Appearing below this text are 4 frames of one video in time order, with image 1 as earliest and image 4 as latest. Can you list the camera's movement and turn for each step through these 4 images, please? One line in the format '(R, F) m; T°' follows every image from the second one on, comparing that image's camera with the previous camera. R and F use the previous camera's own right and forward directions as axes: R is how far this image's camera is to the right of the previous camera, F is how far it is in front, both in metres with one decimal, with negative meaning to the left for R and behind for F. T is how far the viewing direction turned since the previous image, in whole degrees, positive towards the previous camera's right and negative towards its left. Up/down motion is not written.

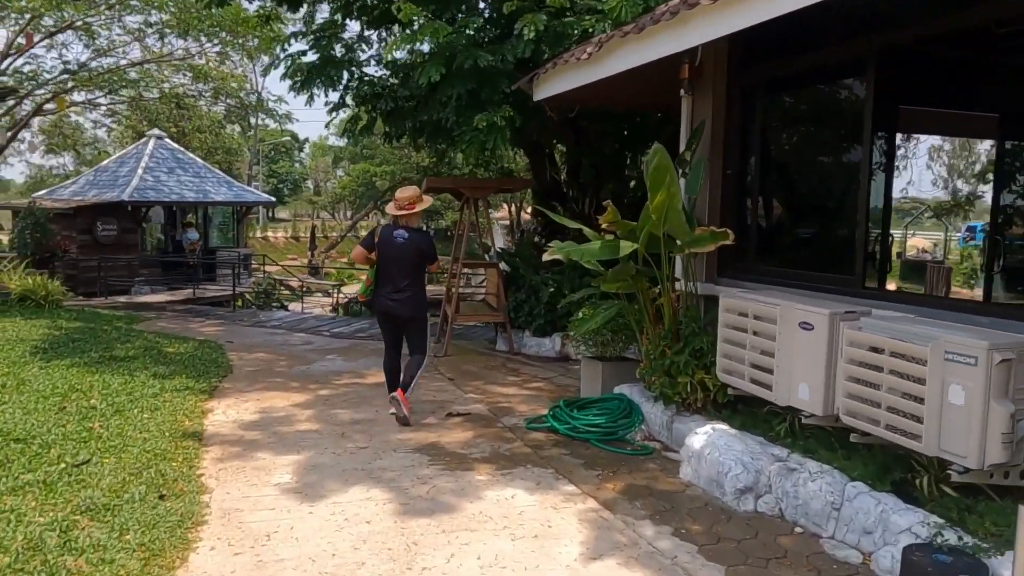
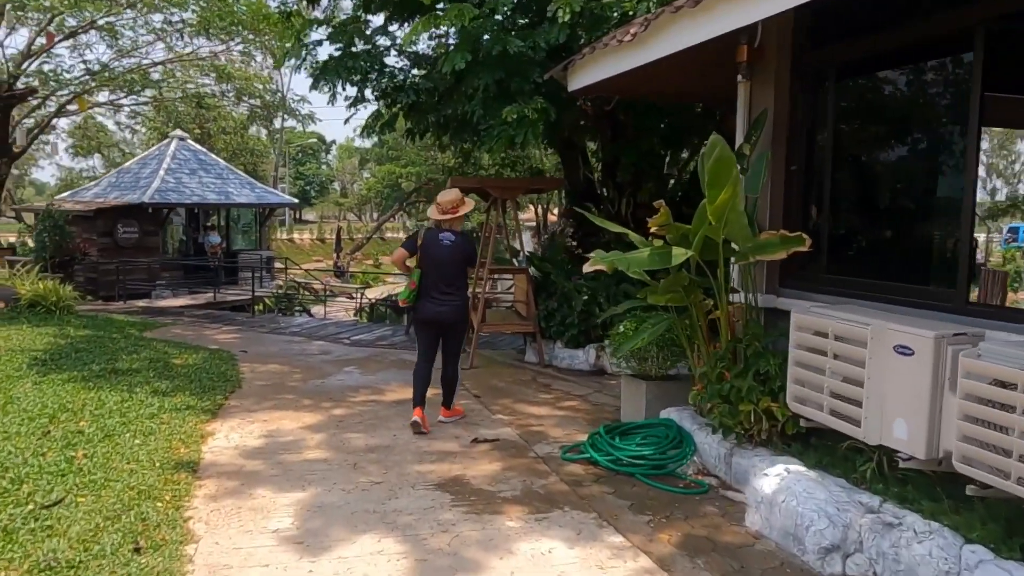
(-0.1, +0.6) m; -2°
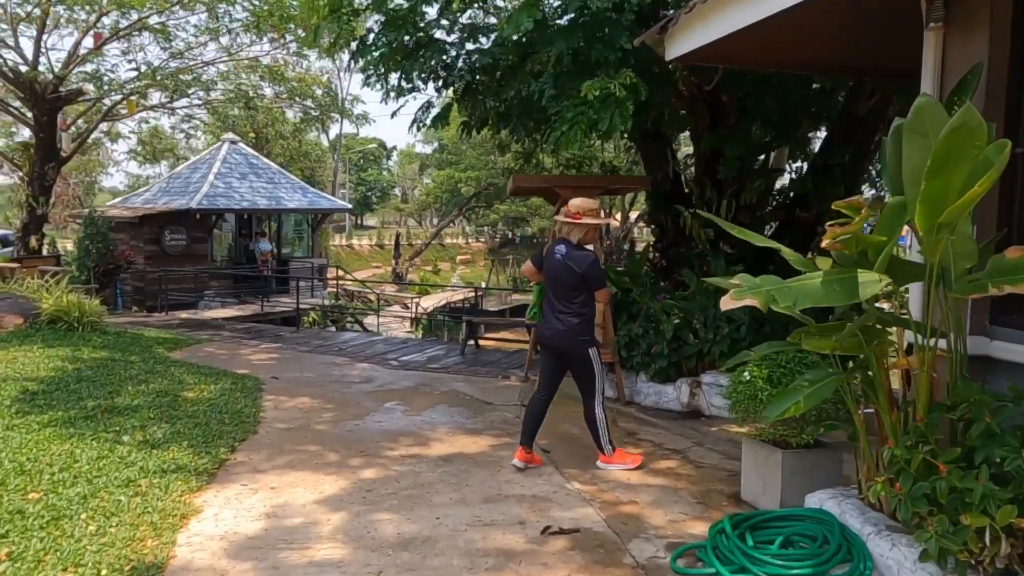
(-0.1, +1.3) m; -4°
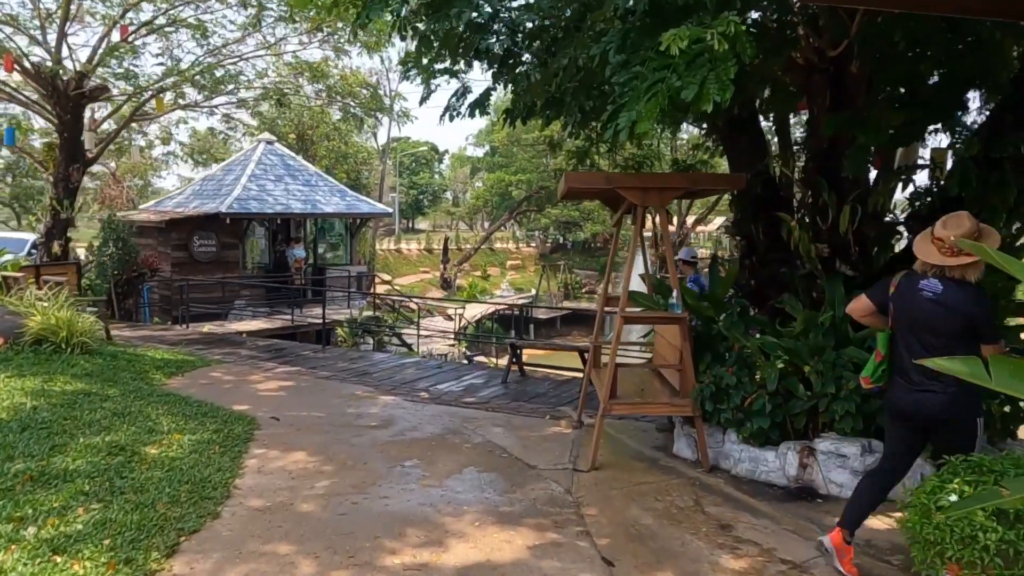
(0.0, +1.5) m; -4°
